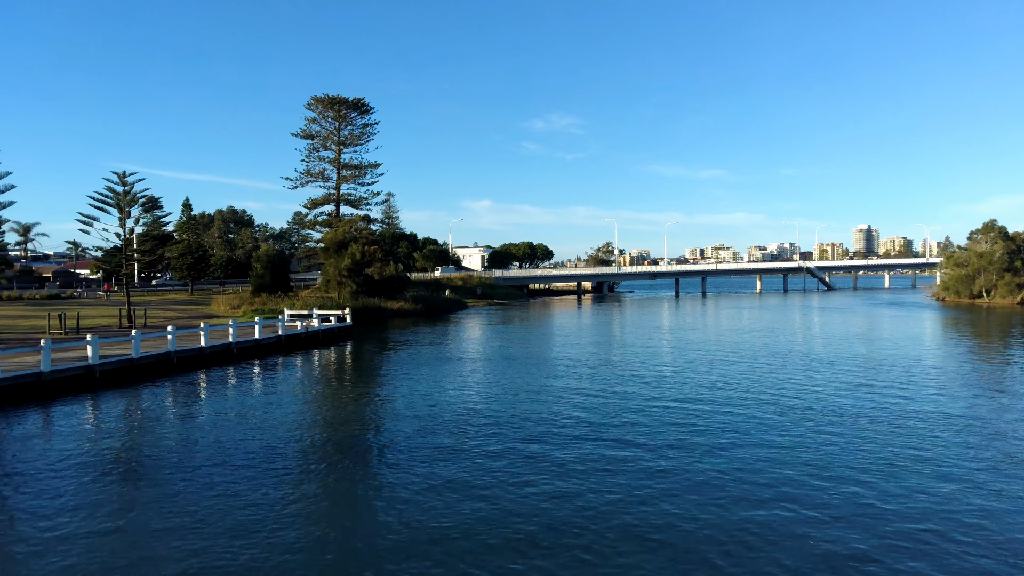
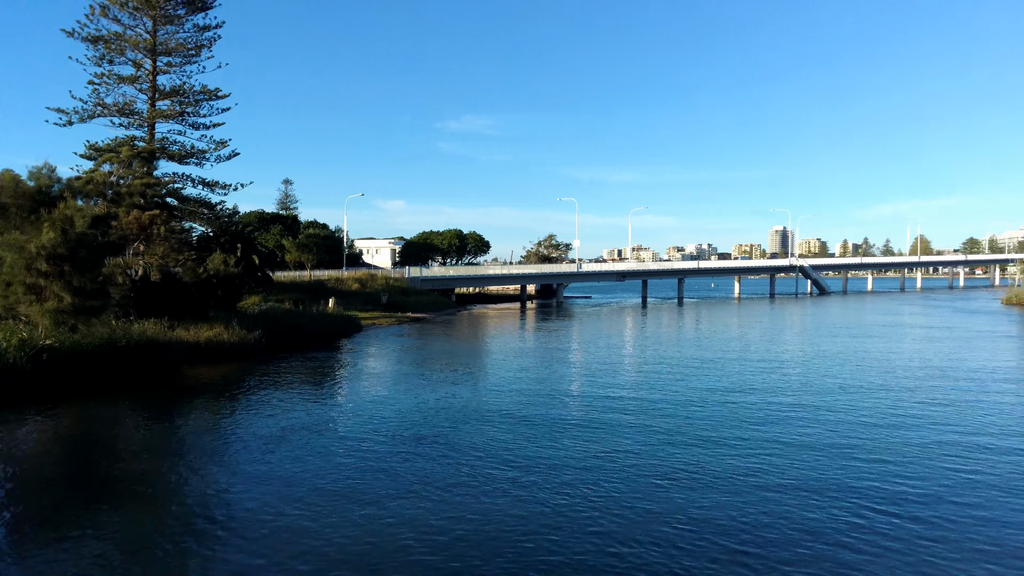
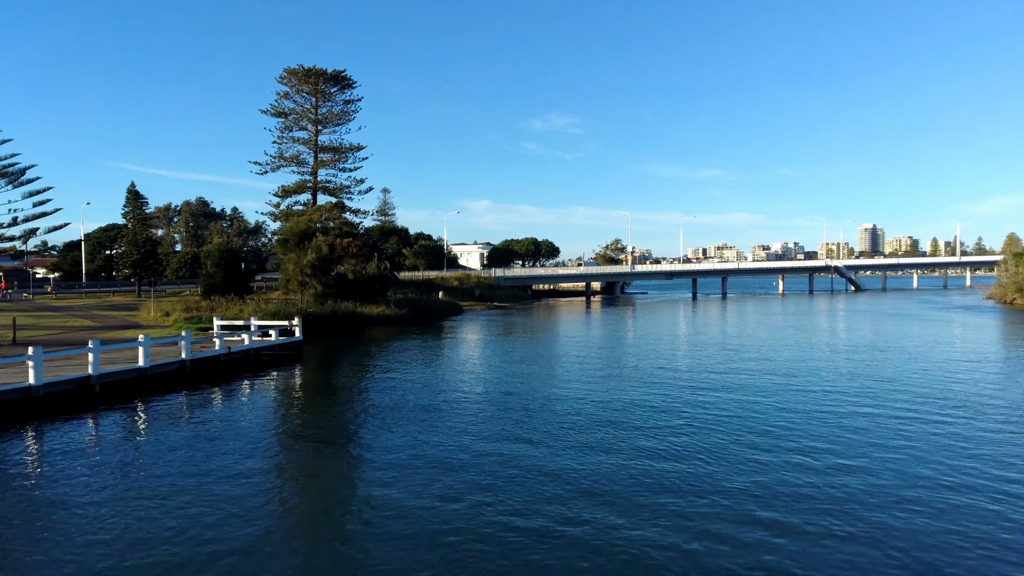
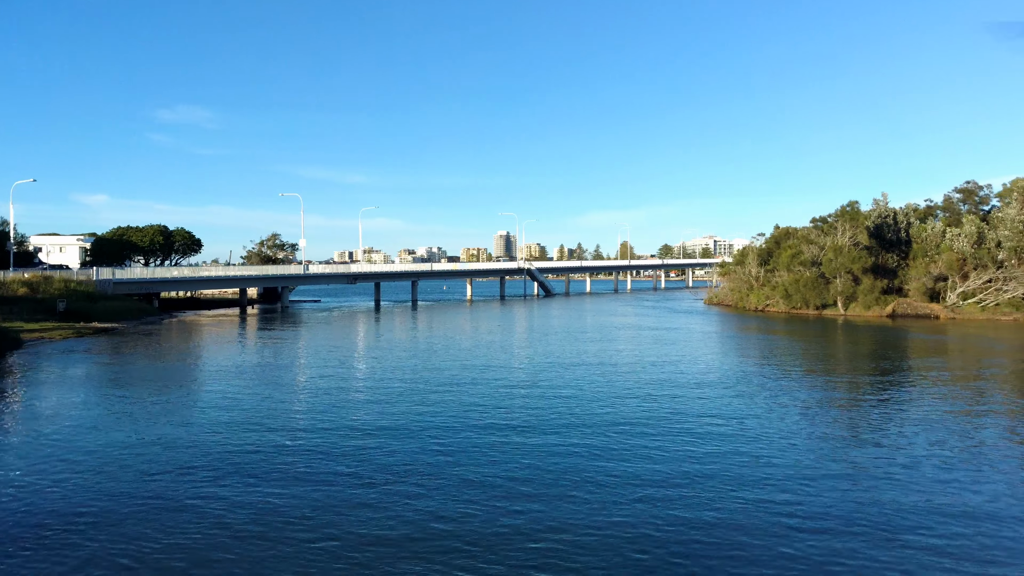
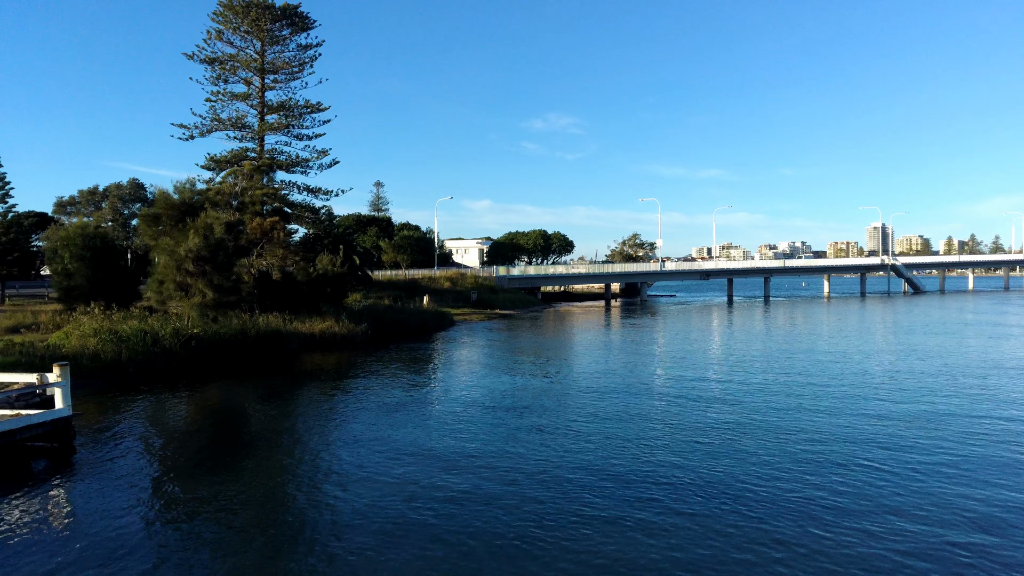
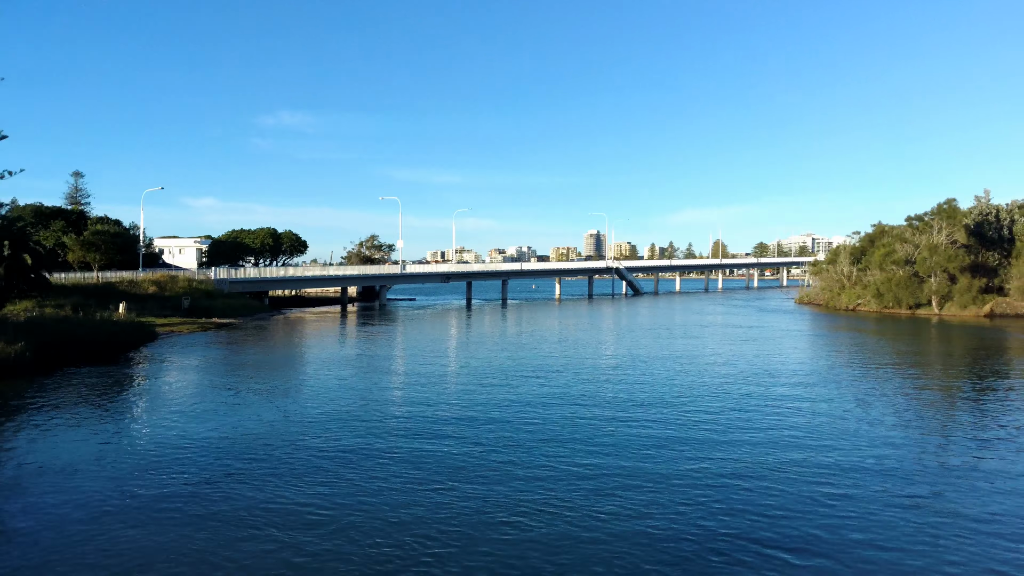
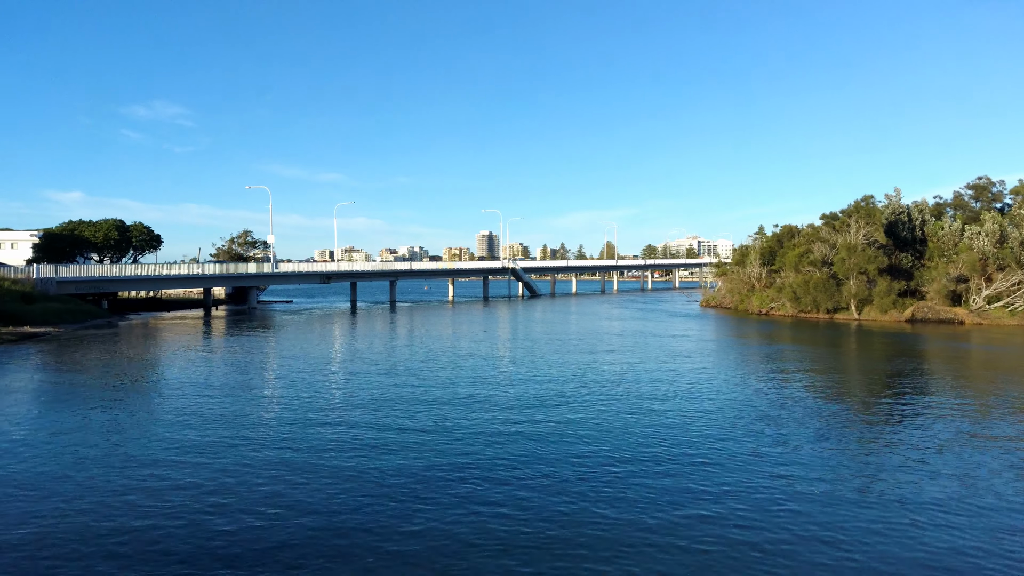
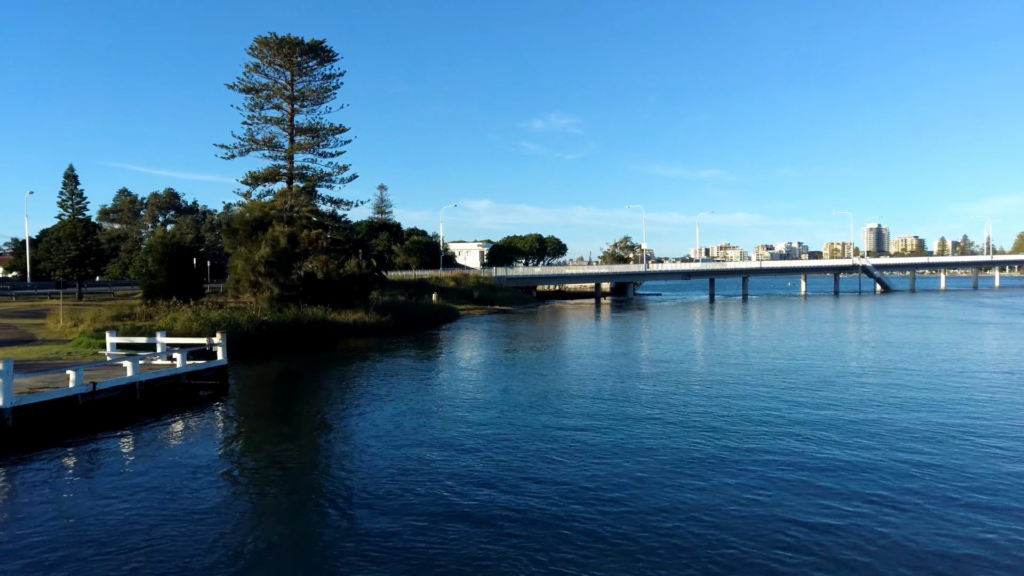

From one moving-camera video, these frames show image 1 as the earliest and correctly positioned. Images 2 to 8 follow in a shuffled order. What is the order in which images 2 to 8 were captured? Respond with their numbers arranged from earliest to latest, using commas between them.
3, 8, 5, 2, 6, 4, 7
